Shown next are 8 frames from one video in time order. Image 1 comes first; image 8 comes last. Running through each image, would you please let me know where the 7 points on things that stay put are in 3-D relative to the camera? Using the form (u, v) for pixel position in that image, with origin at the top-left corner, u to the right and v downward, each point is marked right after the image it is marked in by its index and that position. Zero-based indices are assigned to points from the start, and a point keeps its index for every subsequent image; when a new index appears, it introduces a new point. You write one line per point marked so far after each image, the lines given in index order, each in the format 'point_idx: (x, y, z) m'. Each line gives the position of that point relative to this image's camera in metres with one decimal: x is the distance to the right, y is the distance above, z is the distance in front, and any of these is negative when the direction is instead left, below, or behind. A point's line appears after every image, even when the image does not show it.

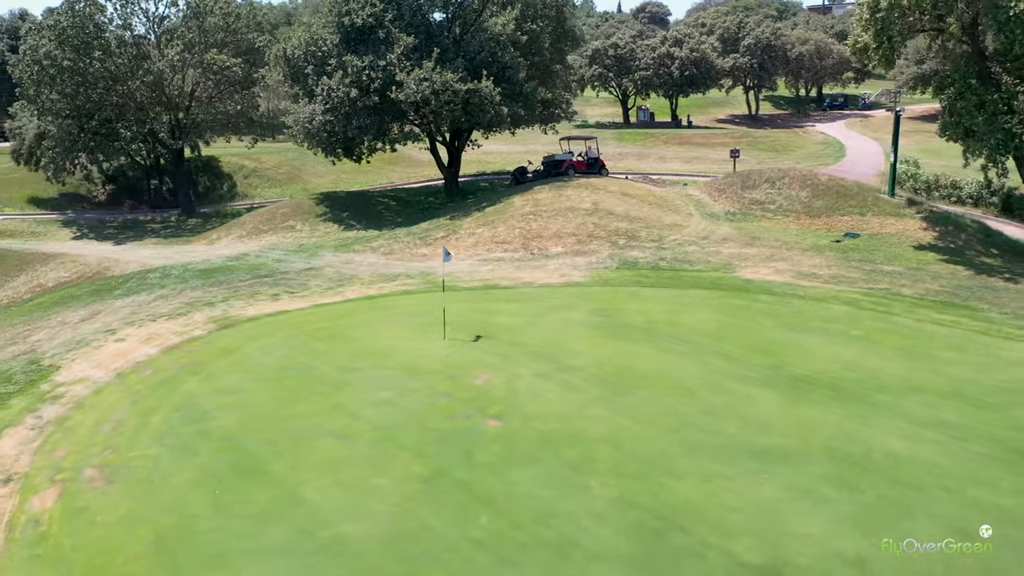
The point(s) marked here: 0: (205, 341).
0: (-7.1, -1.3, +18.6) m
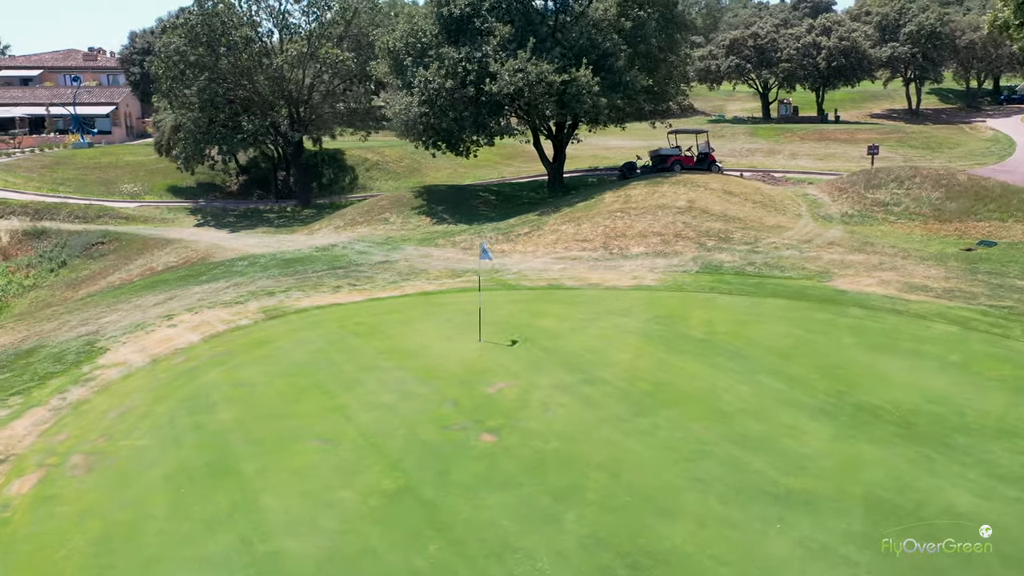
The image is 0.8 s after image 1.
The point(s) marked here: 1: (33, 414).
0: (-6.1, -1.0, +18.5) m
1: (-8.7, -2.3, +14.7) m
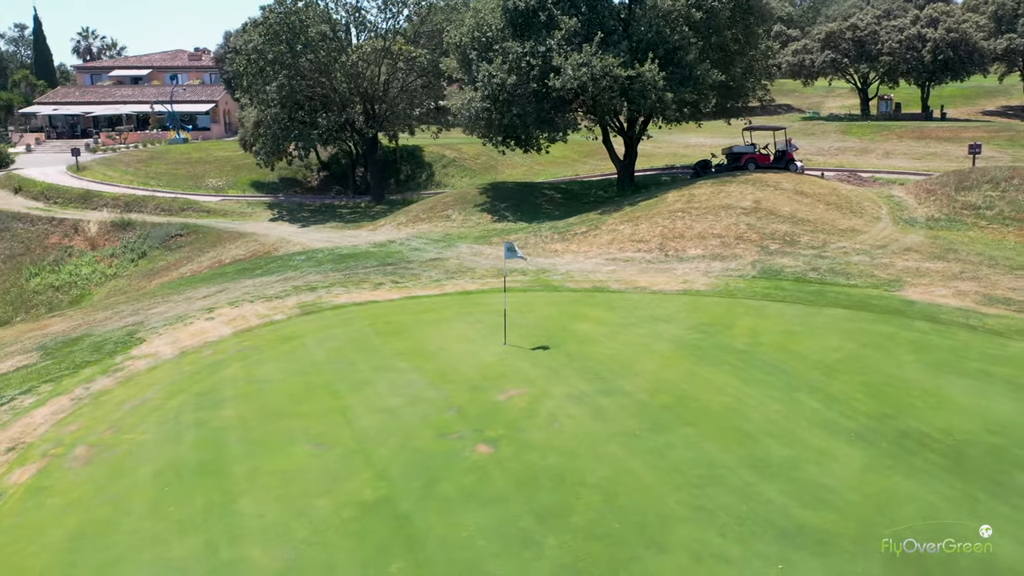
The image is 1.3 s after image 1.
0: (-5.4, -0.9, +18.4) m
1: (-8.4, -2.1, +15.0) m
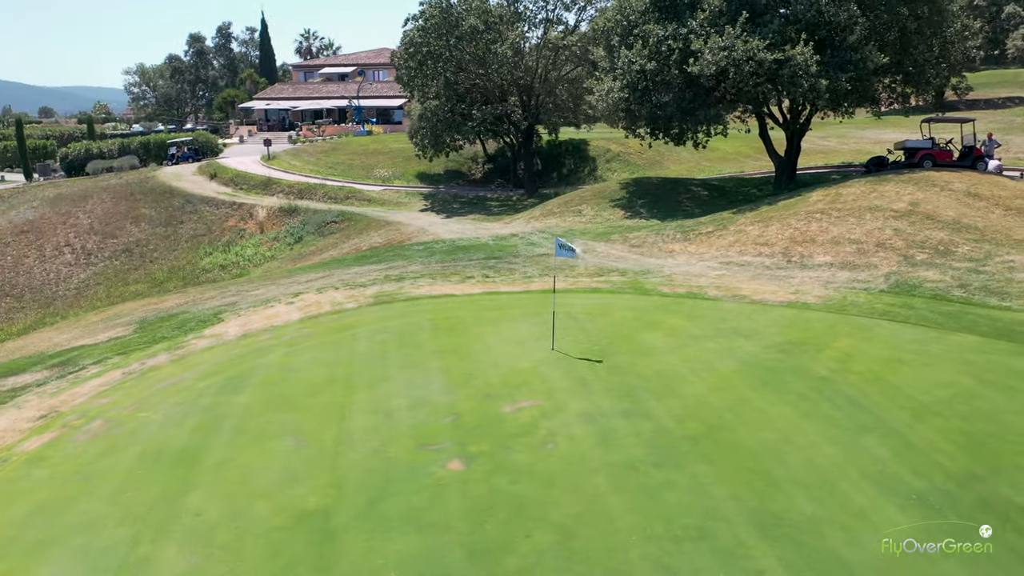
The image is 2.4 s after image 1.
0: (-3.8, -0.6, +18.2) m
1: (-7.7, -1.6, +15.6) m
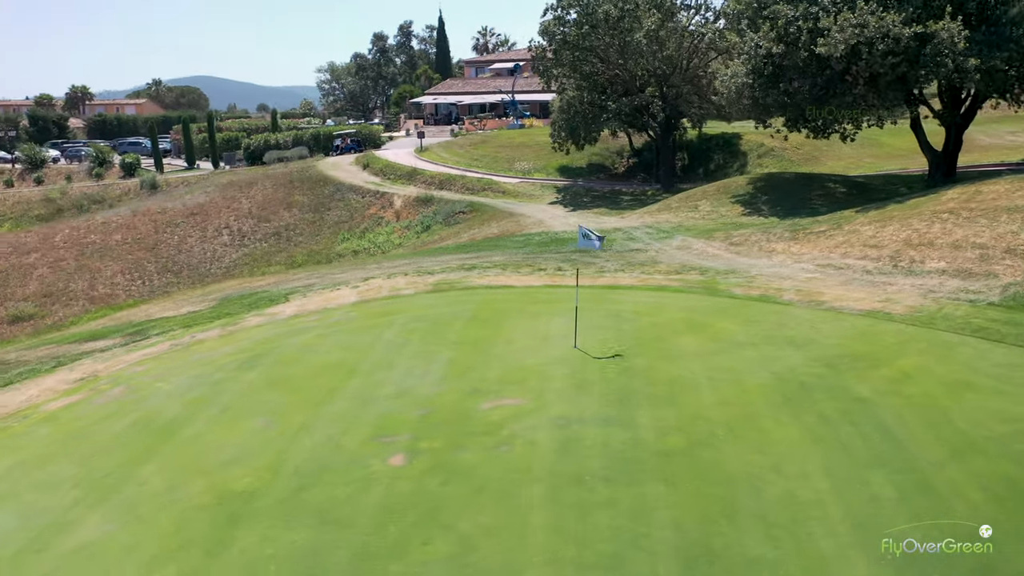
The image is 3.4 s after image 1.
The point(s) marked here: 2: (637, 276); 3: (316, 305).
0: (-2.6, -0.3, +18.0) m
1: (-7.1, -1.1, +16.3) m
2: (+3.0, +0.3, +19.5) m
3: (-4.4, -0.4, +18.4) m
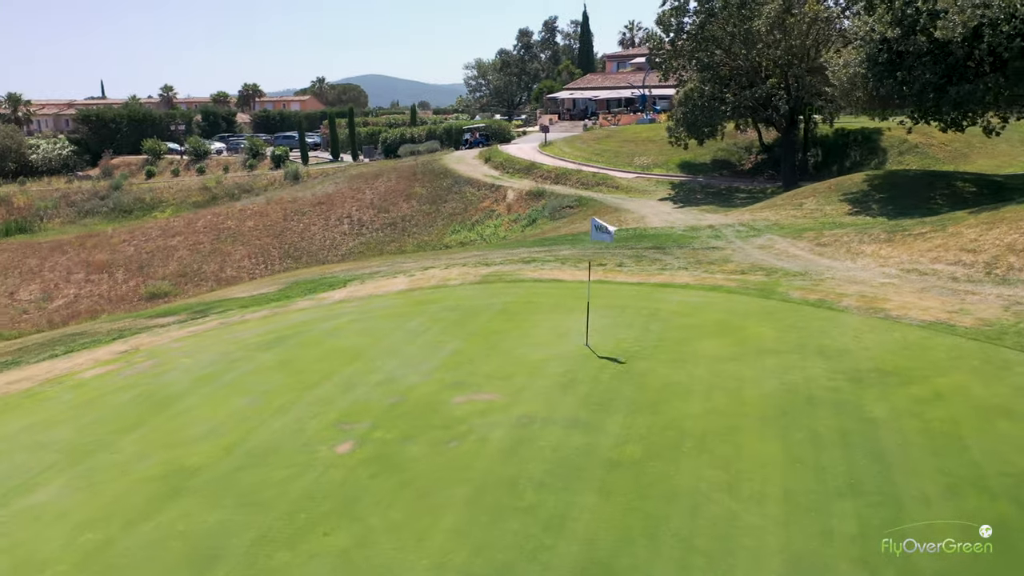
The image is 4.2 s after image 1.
0: (-1.7, -0.1, +17.9) m
1: (-6.3, -0.7, +17.1) m
2: (+4.2, +0.3, +18.4) m
3: (-3.3, -0.1, +18.7) m
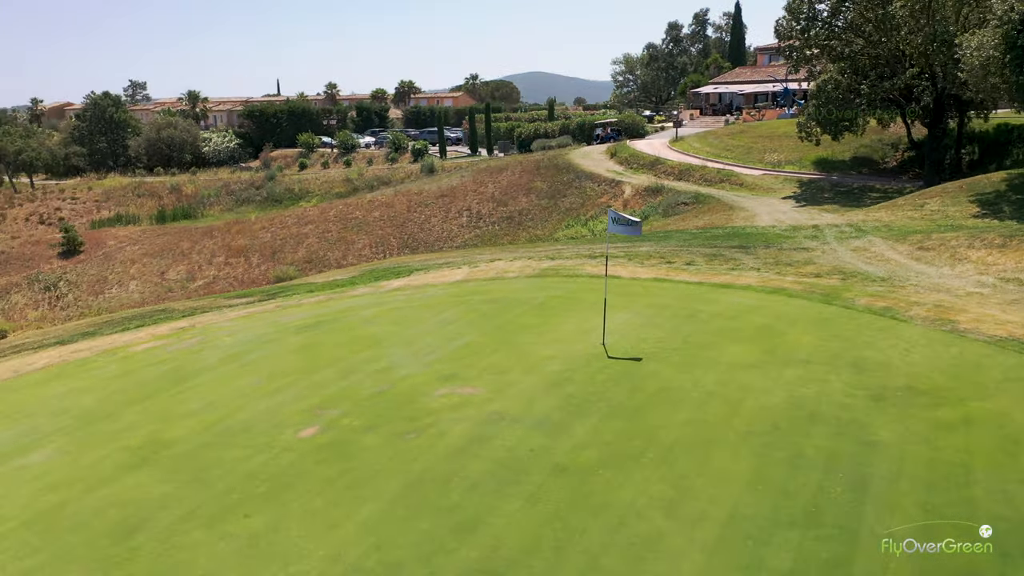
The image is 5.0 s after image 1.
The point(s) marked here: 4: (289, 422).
0: (-0.5, +0.1, +17.7) m
1: (-5.3, -0.4, +17.8) m
2: (+5.3, +0.2, +17.1) m
3: (-2.0, +0.2, +18.7) m
4: (-2.7, -1.7, +10.0) m
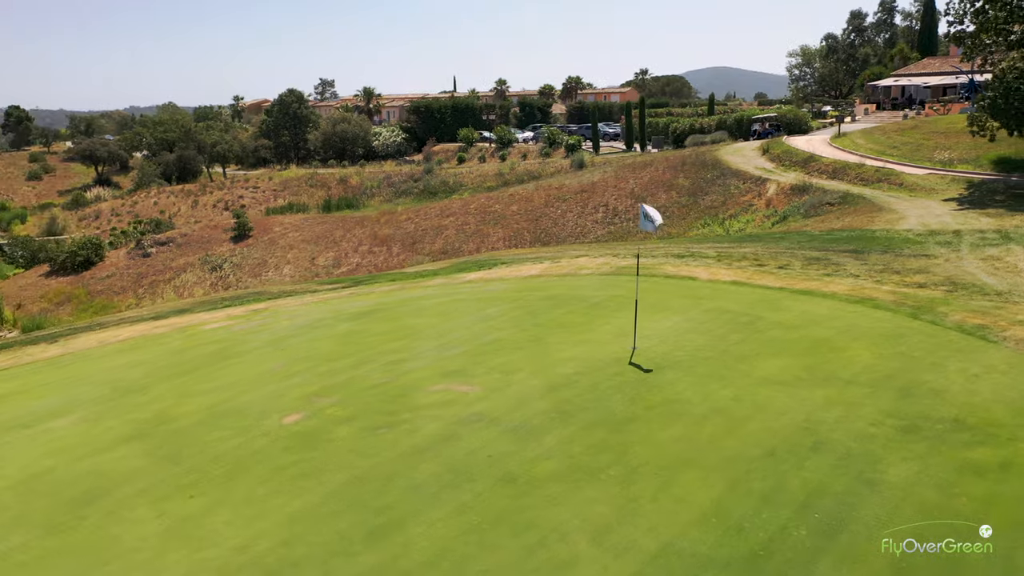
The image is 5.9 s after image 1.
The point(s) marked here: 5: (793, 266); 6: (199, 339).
0: (+1.0, +0.2, +17.1) m
1: (-3.7, -0.1, +18.2) m
2: (+6.6, +0.1, +15.3) m
3: (-0.3, +0.3, +18.4) m
4: (-2.8, -1.5, +10.1) m
5: (+6.0, +0.5, +17.4) m
6: (-5.6, -0.9, +14.6) m
